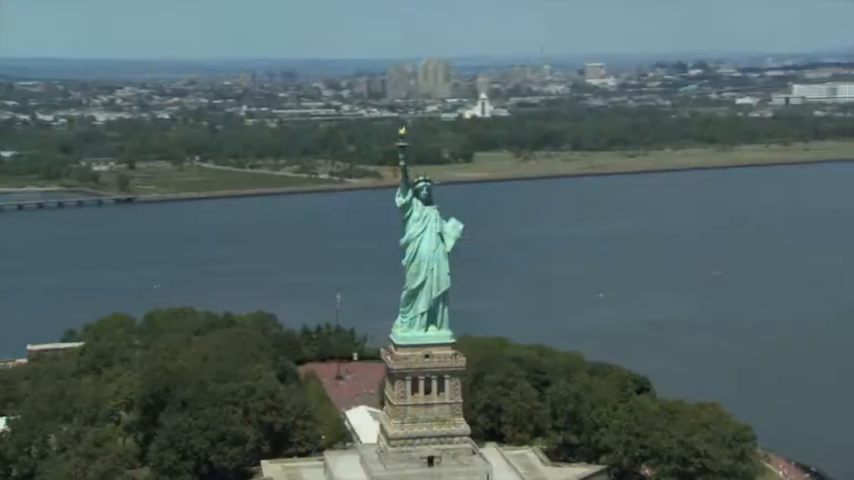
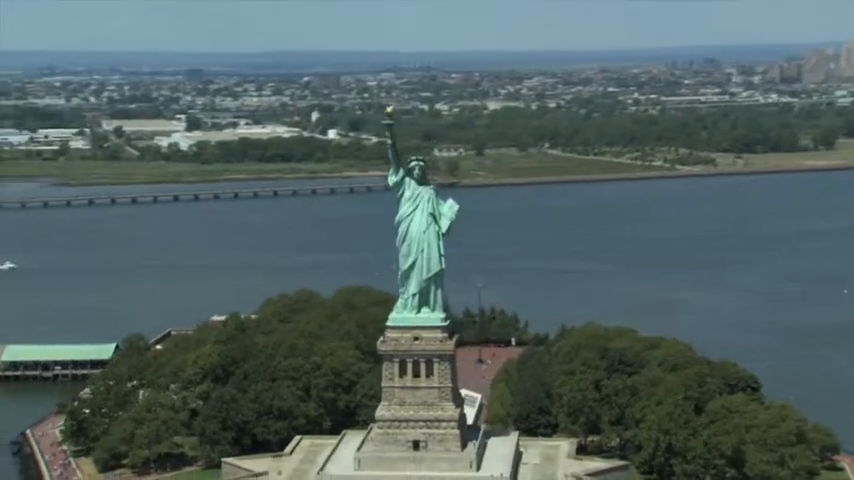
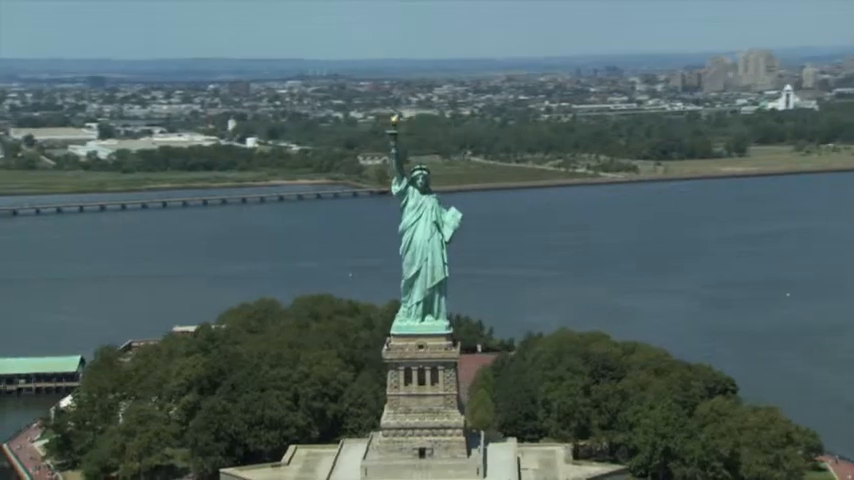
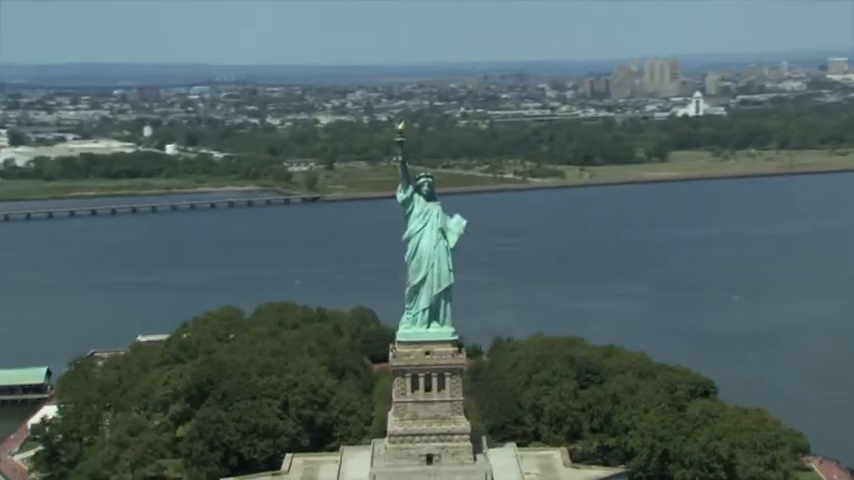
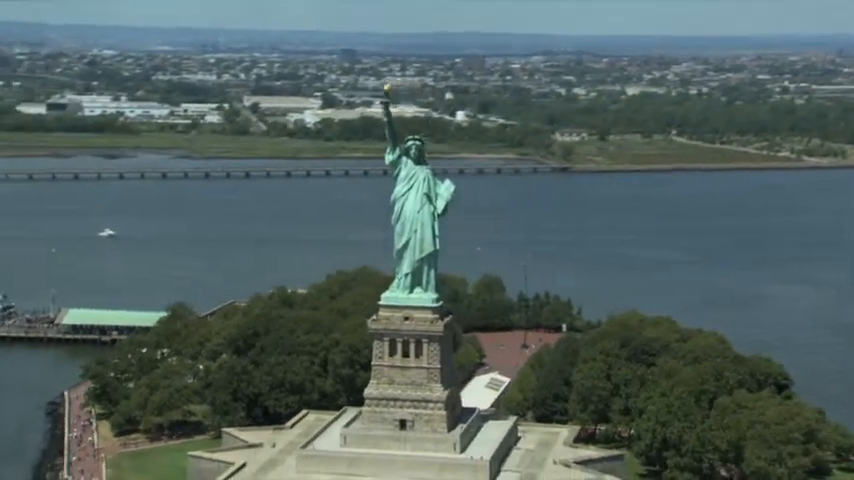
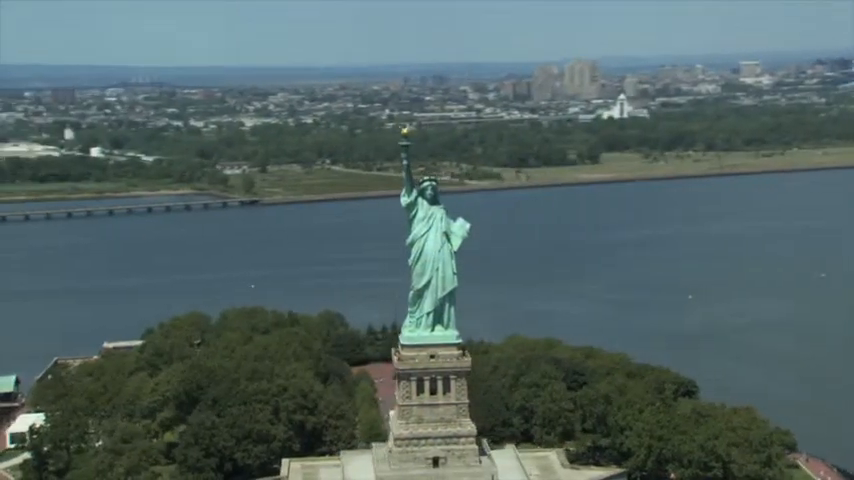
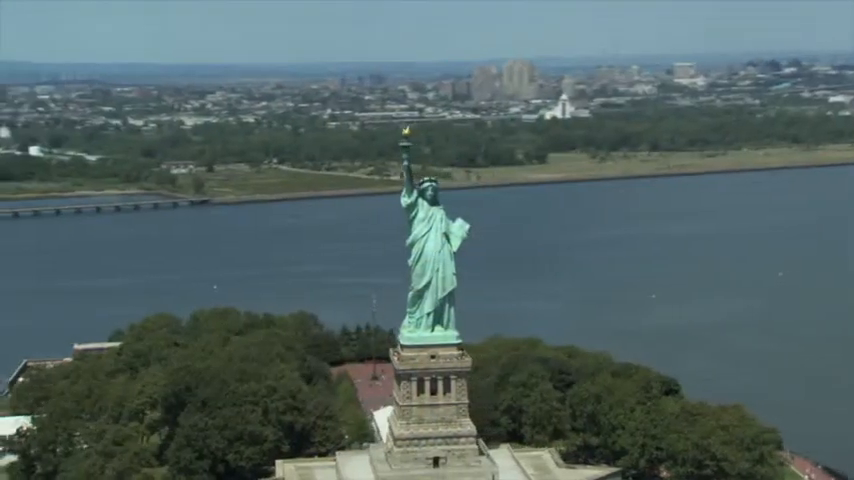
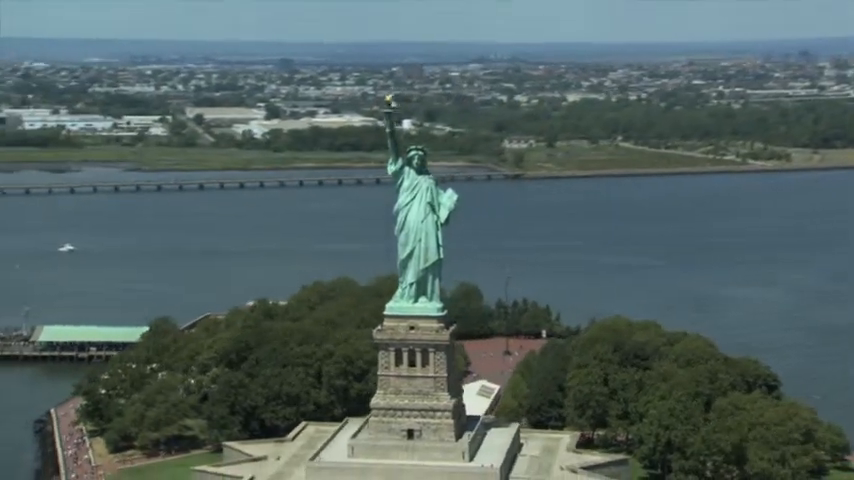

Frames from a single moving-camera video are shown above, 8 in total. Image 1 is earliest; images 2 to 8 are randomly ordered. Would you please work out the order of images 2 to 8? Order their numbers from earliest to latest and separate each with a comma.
7, 6, 4, 3, 2, 8, 5
